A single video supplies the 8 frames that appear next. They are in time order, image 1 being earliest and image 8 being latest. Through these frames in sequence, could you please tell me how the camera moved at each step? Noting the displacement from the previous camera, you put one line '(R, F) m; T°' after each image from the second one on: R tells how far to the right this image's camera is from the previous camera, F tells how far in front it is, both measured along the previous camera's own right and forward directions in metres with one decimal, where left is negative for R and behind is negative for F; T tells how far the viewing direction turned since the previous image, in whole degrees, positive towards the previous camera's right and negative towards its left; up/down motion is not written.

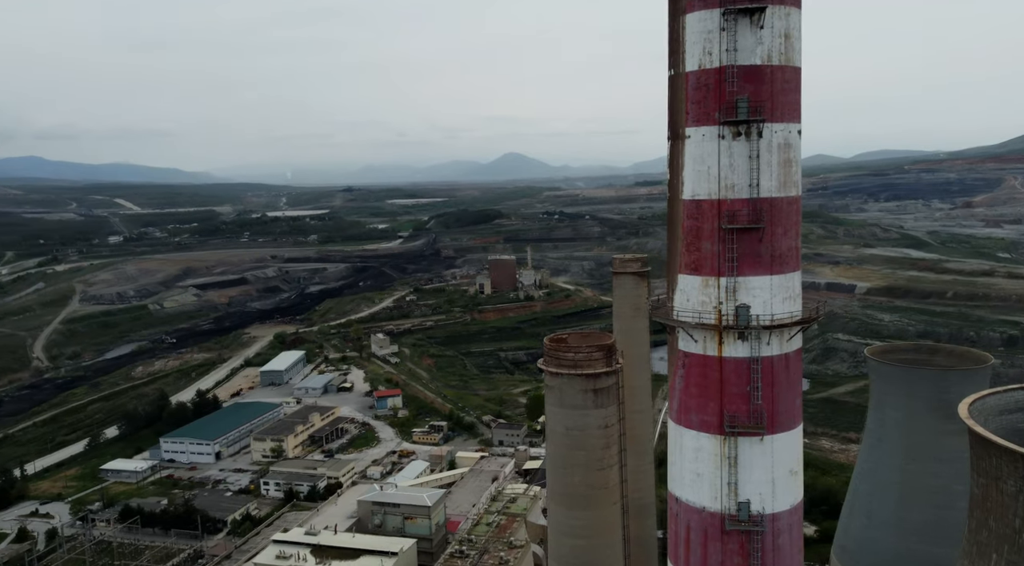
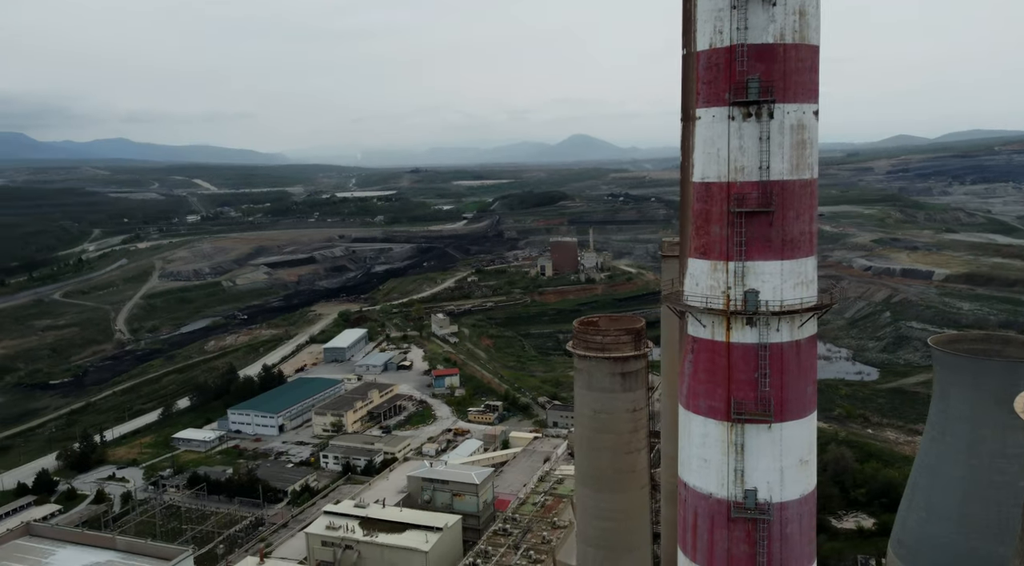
(+0.8, 0.0) m; -5°
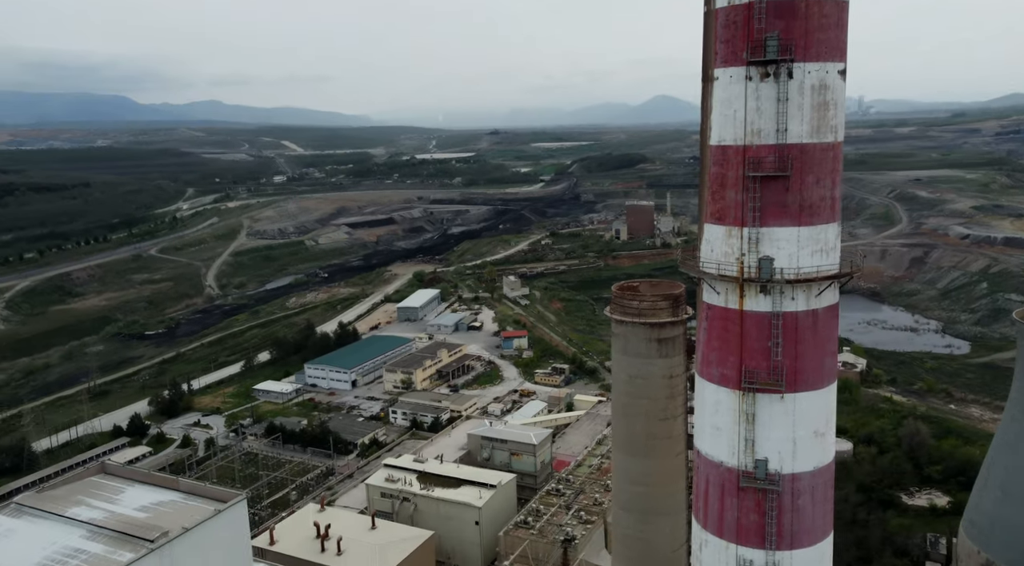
(+0.9, 0.0) m; -6°
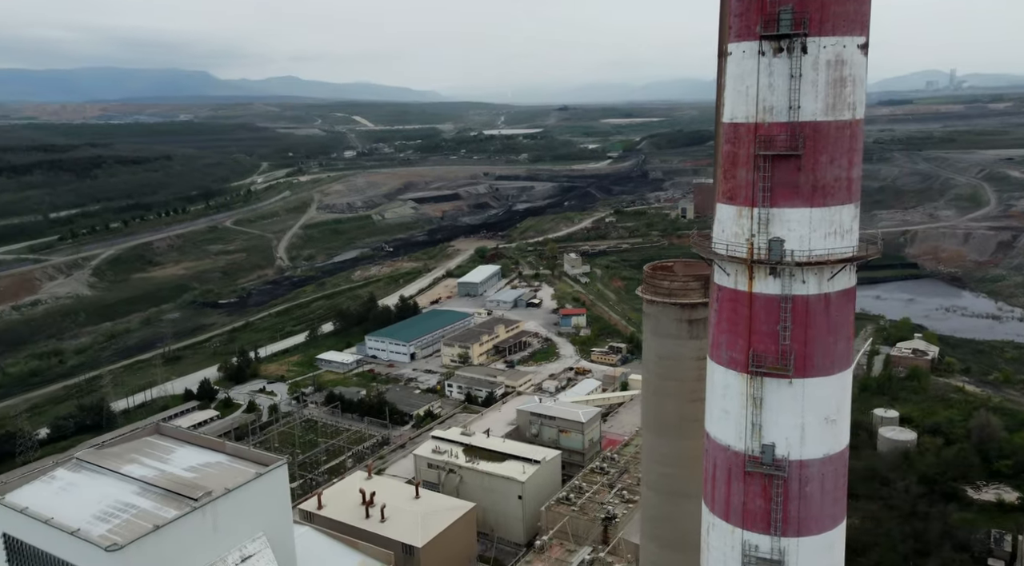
(+0.8, 0.0) m; -5°
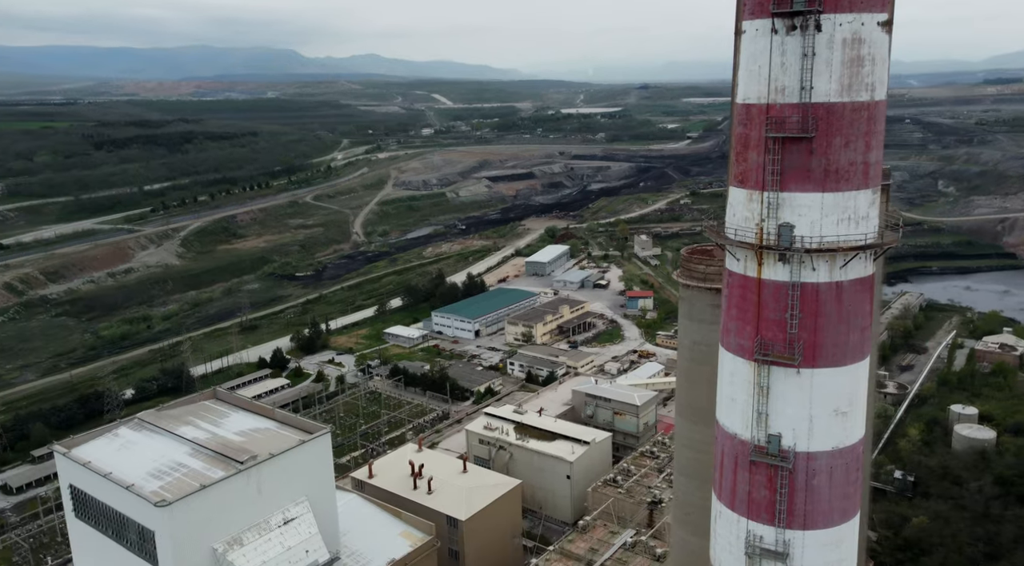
(+0.9, 0.0) m; -6°
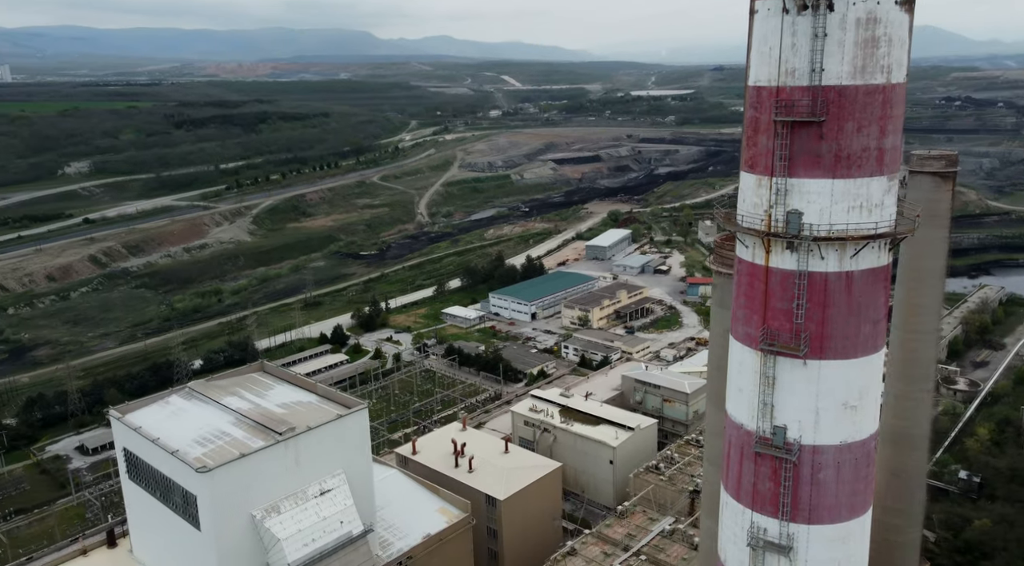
(+0.7, 0.0) m; -5°
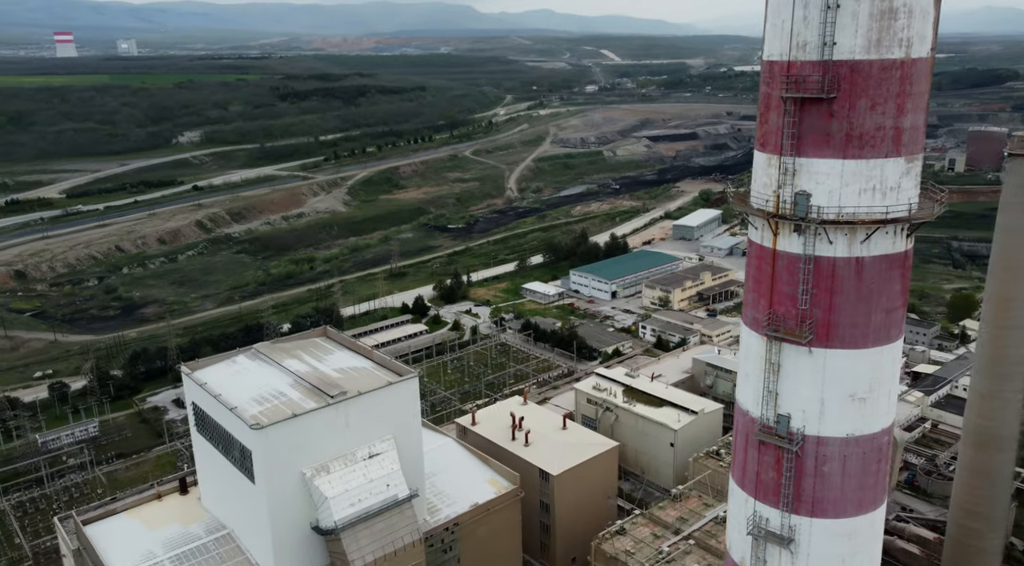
(+1.1, 0.0) m; -7°
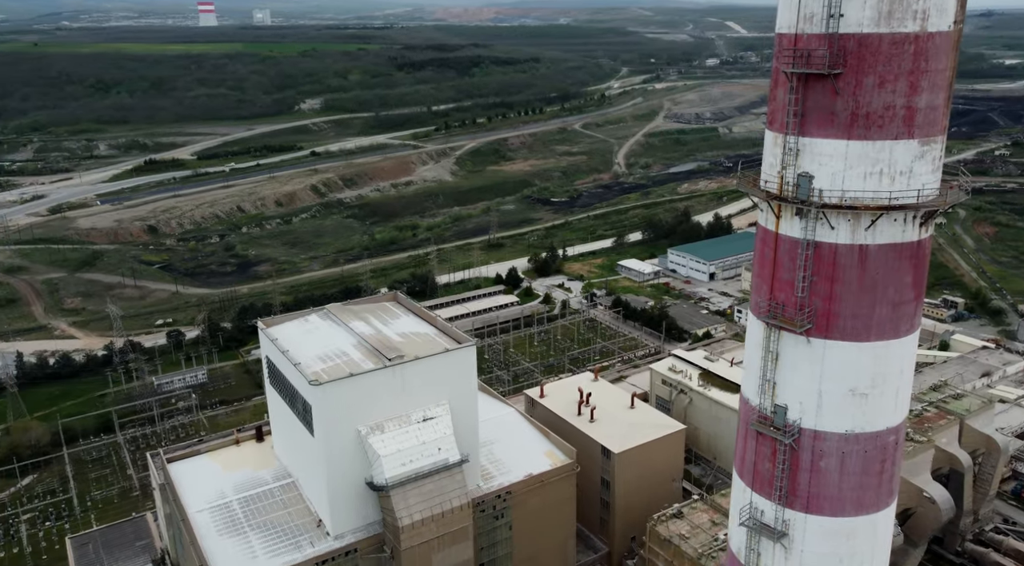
(+1.3, +0.1) m; -8°
